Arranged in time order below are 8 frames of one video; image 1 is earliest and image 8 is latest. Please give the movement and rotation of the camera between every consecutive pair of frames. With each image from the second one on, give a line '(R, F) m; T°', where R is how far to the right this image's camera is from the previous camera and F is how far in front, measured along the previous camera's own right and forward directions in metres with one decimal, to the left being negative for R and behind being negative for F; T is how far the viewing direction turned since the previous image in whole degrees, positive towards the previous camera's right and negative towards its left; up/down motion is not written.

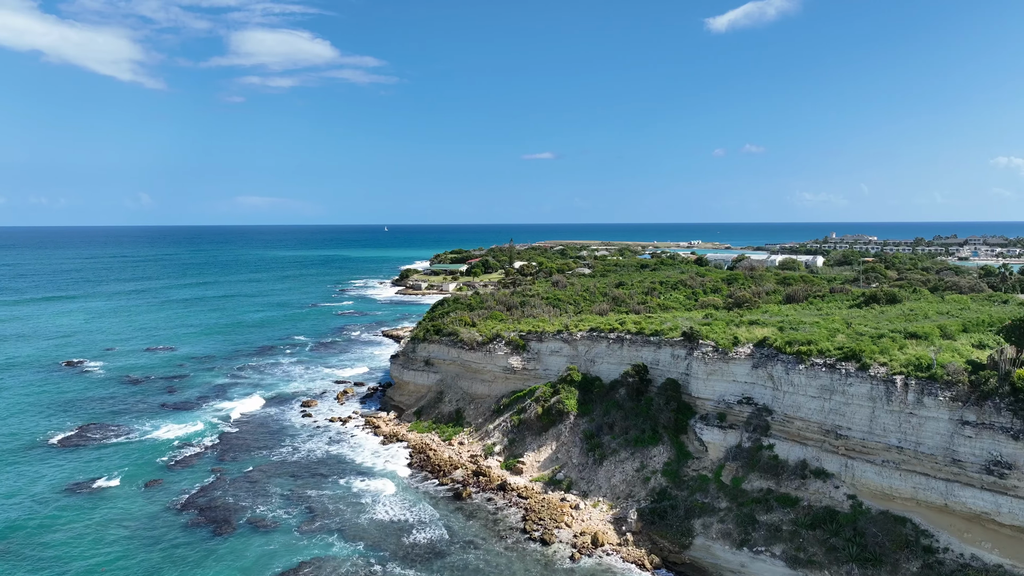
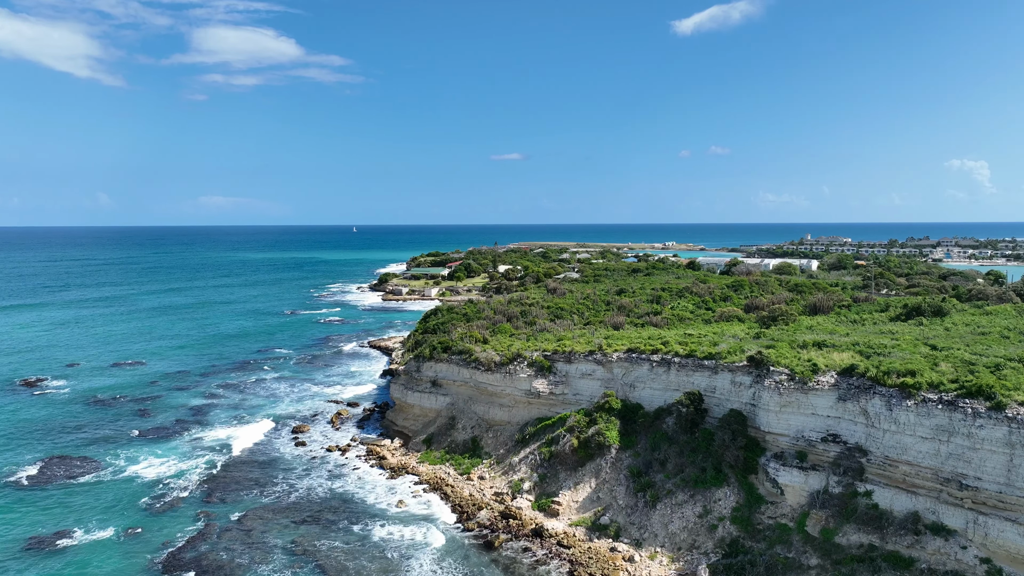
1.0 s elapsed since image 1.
(-1.7, +2.5) m; +3°
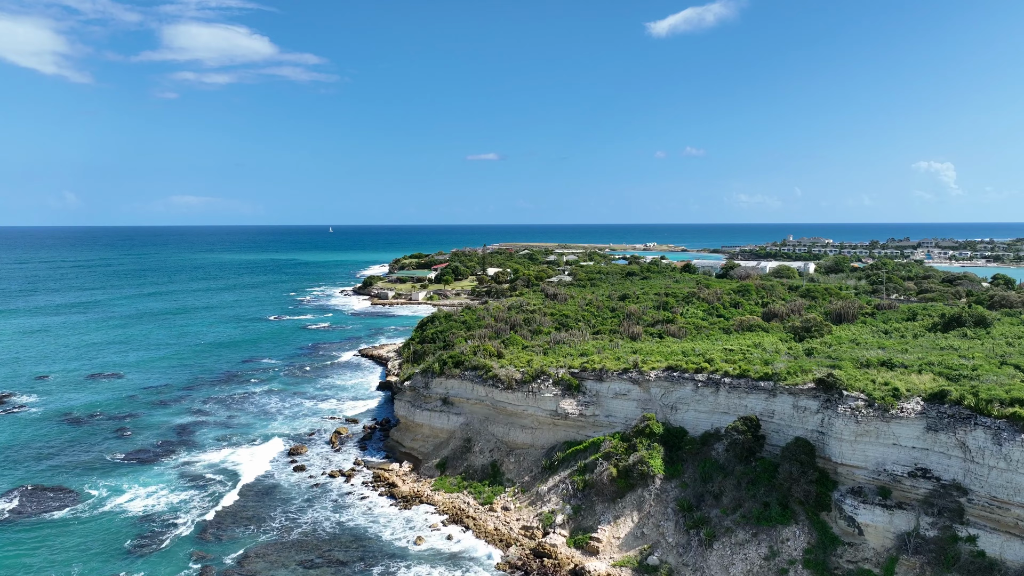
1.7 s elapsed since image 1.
(-1.4, +1.9) m; +2°
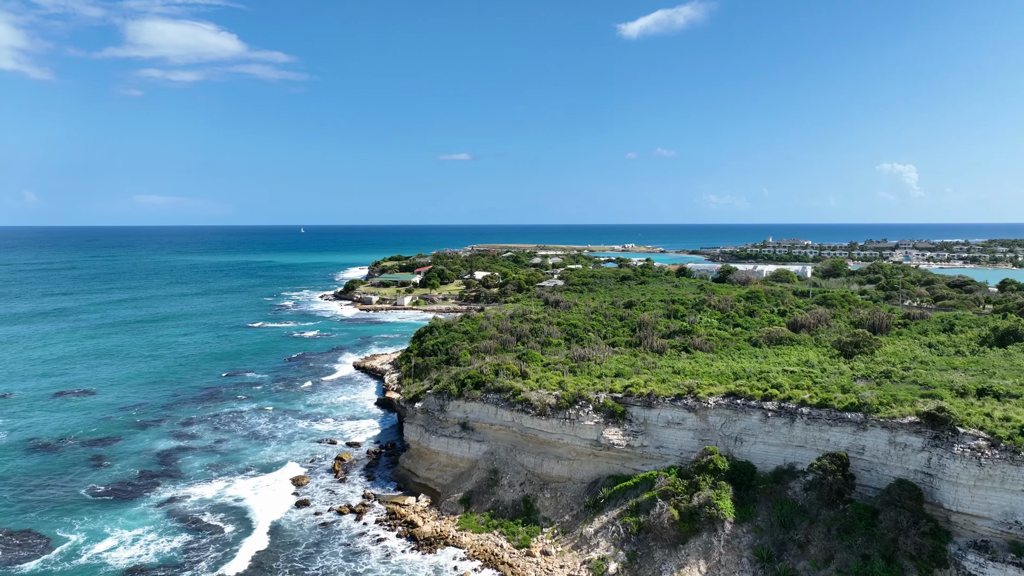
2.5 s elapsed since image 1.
(-1.6, +2.2) m; +2°
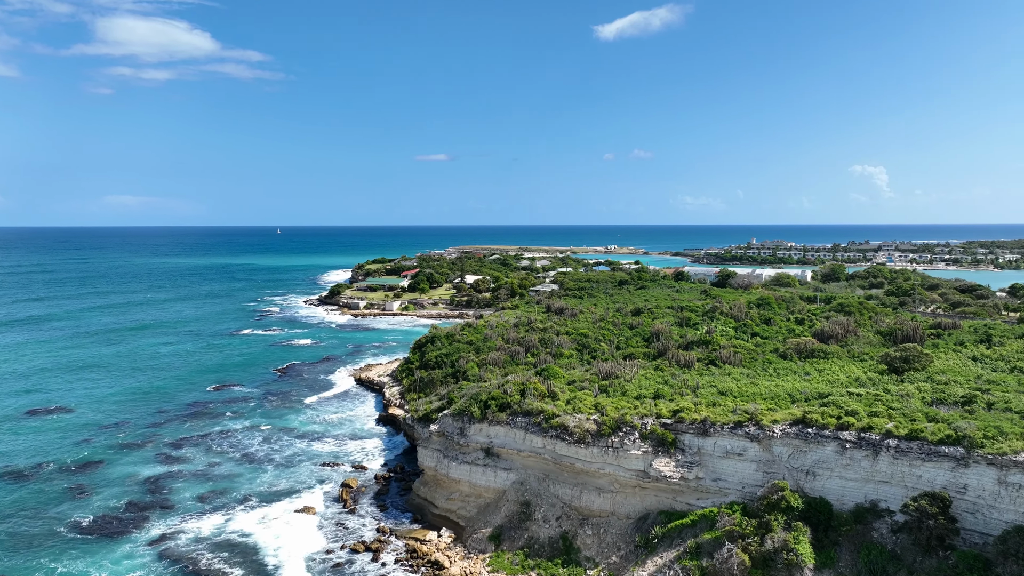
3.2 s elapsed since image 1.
(-1.4, +1.8) m; +2°
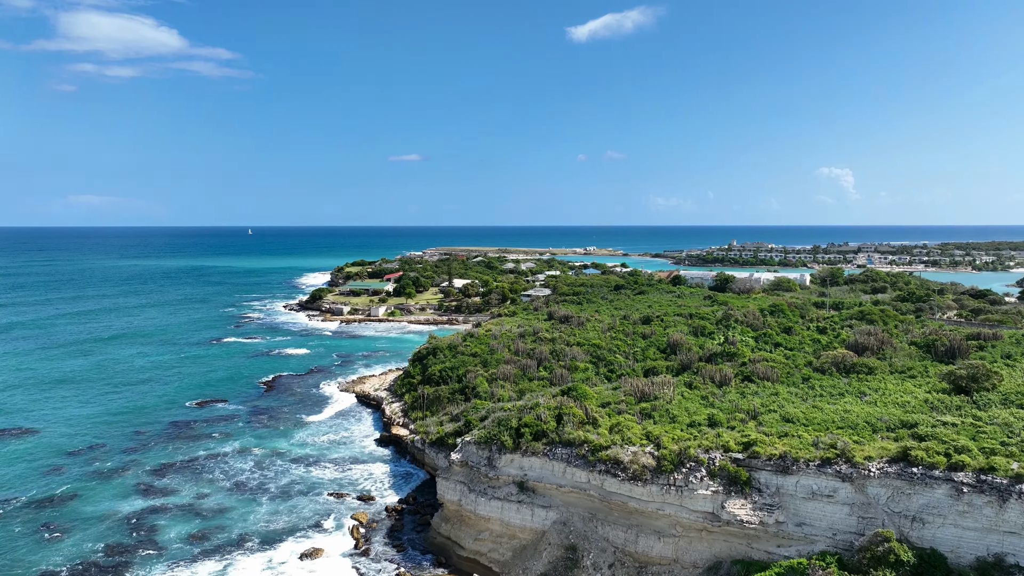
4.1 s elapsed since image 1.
(-1.6, +2.1) m; +2°
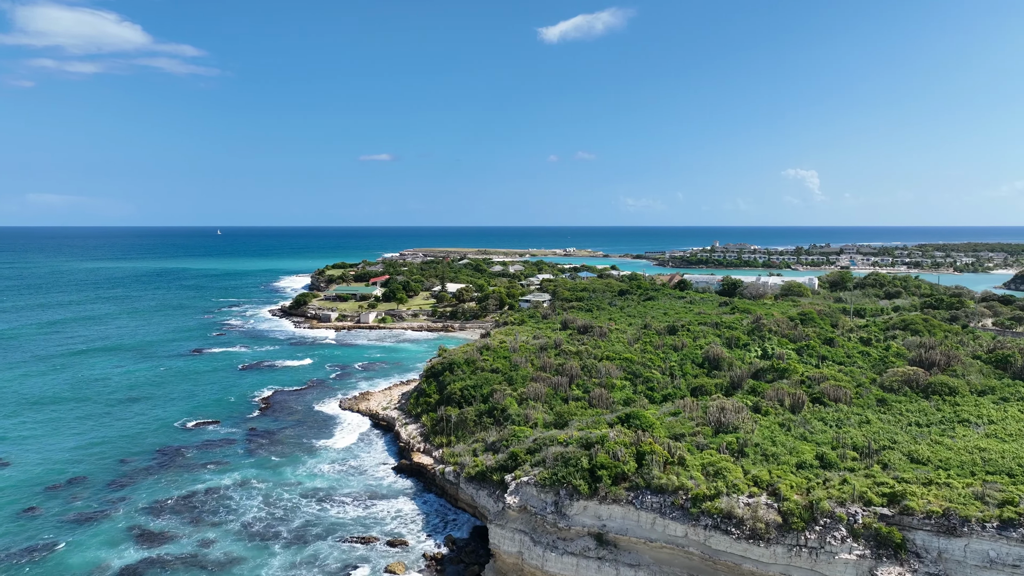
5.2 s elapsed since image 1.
(-2.2, +2.7) m; +2°
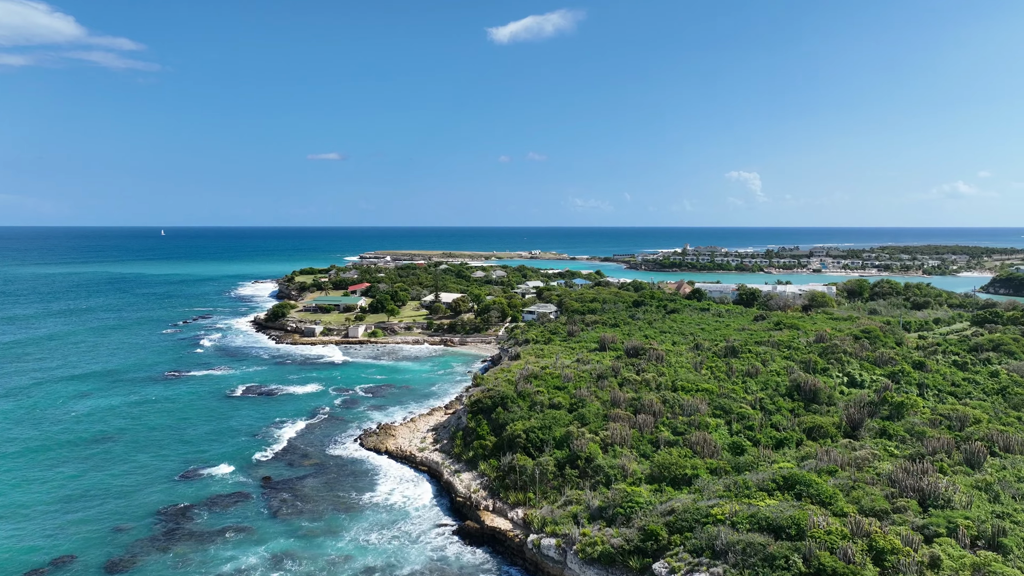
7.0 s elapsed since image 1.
(-4.1, +4.2) m; +4°
